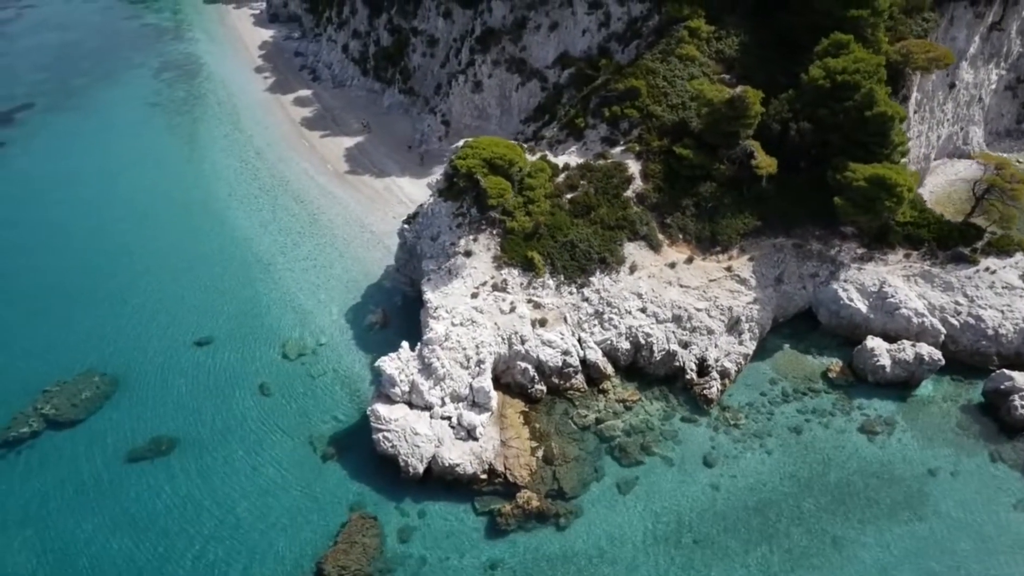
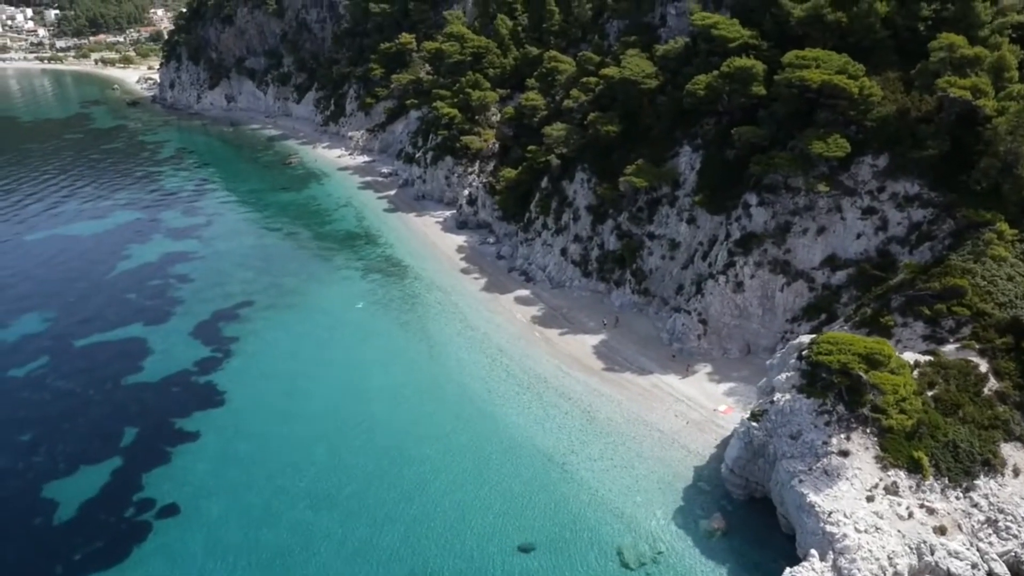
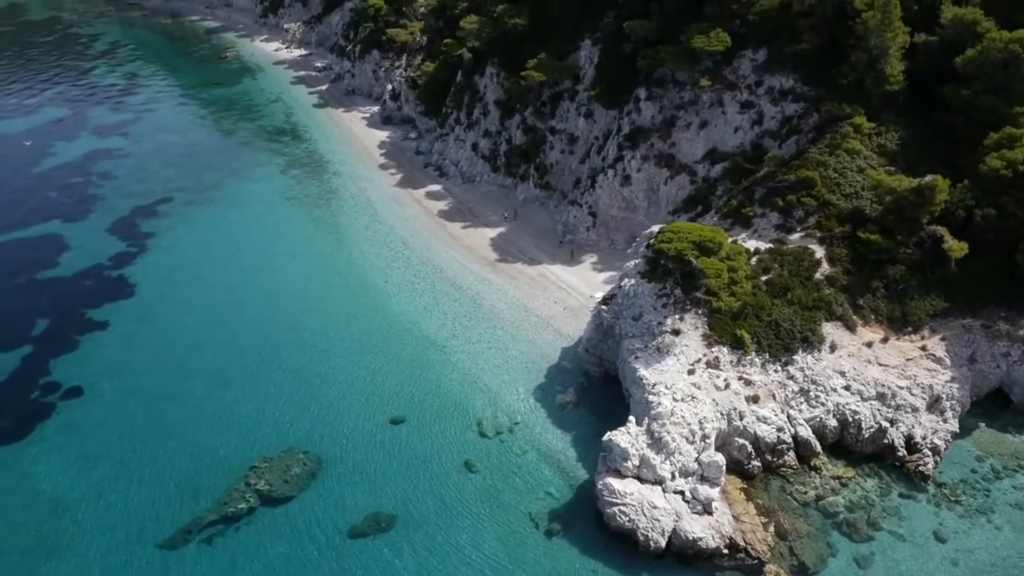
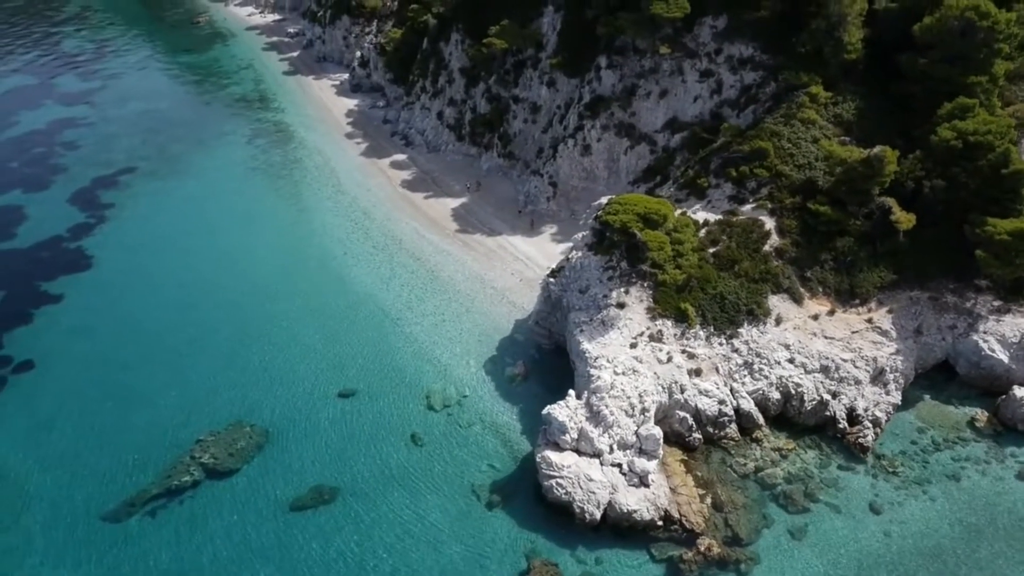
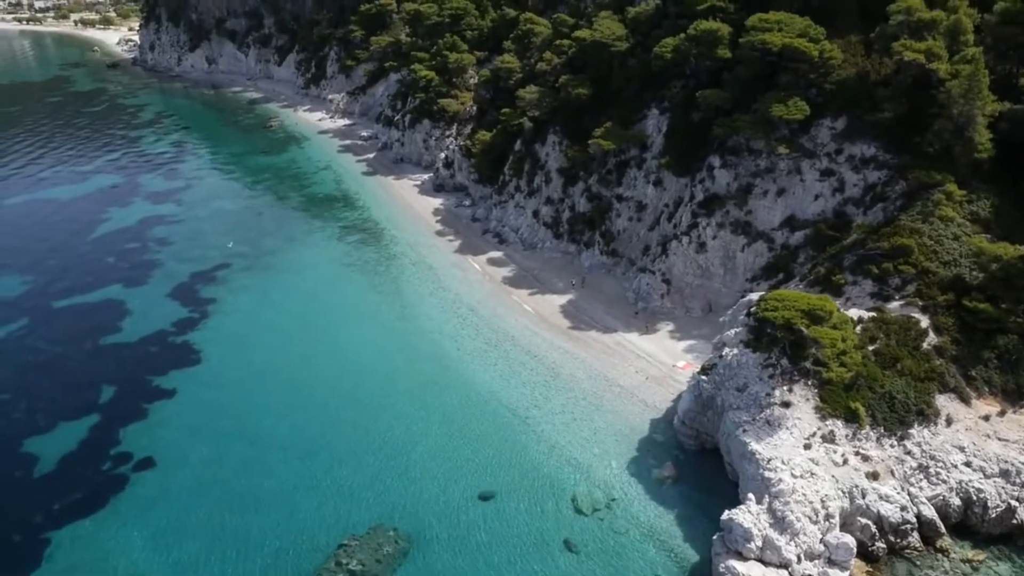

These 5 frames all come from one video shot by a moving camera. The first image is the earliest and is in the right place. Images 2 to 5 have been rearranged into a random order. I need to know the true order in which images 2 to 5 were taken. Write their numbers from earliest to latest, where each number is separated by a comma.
4, 3, 5, 2
